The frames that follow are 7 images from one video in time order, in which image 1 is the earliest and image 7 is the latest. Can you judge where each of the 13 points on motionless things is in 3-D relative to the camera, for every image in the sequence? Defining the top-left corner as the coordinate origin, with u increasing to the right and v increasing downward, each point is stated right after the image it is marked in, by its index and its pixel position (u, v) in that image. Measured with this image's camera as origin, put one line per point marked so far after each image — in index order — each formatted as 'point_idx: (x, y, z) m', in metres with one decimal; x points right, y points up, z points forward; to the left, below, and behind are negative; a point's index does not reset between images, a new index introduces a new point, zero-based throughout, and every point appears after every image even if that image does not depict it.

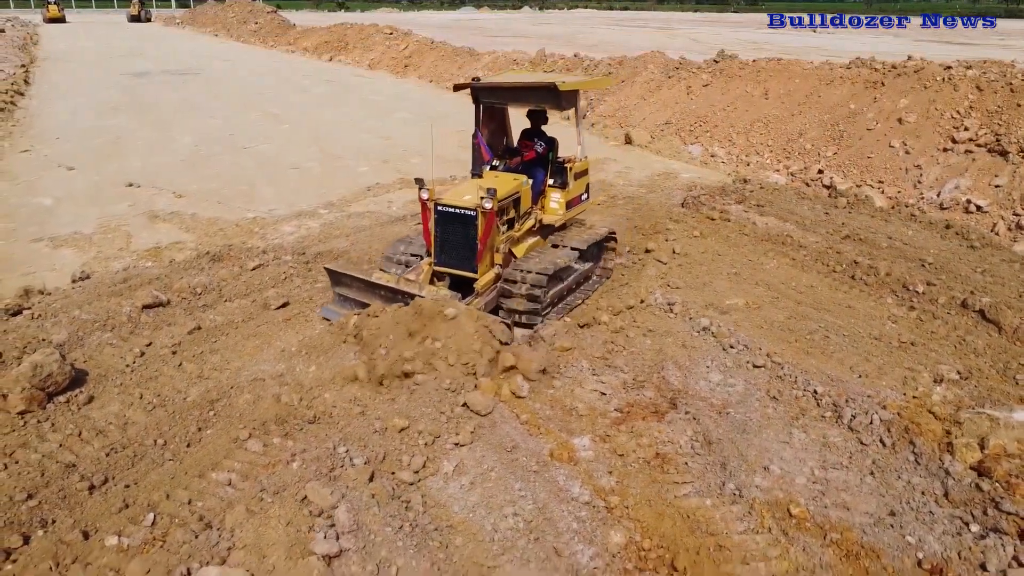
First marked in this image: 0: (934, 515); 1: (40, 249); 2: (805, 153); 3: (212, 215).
0: (+2.0, -1.1, +3.8) m
1: (-5.0, +0.4, +8.3) m
2: (+4.4, +2.0, +11.8) m
3: (-3.6, +0.9, +9.5) m
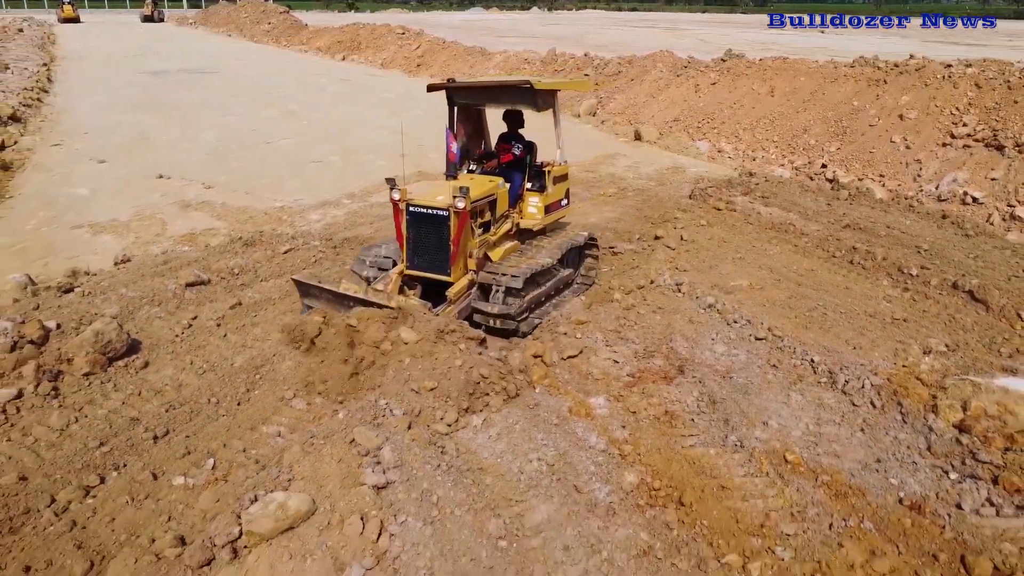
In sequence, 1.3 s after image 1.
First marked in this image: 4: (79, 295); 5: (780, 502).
0: (+2.2, -0.9, +4.2) m
1: (-4.8, +0.6, +8.8) m
2: (+4.6, +2.2, +12.2) m
3: (-3.4, +1.0, +9.9) m
4: (-3.7, -0.1, +6.7) m
5: (+1.3, -1.0, +3.8) m
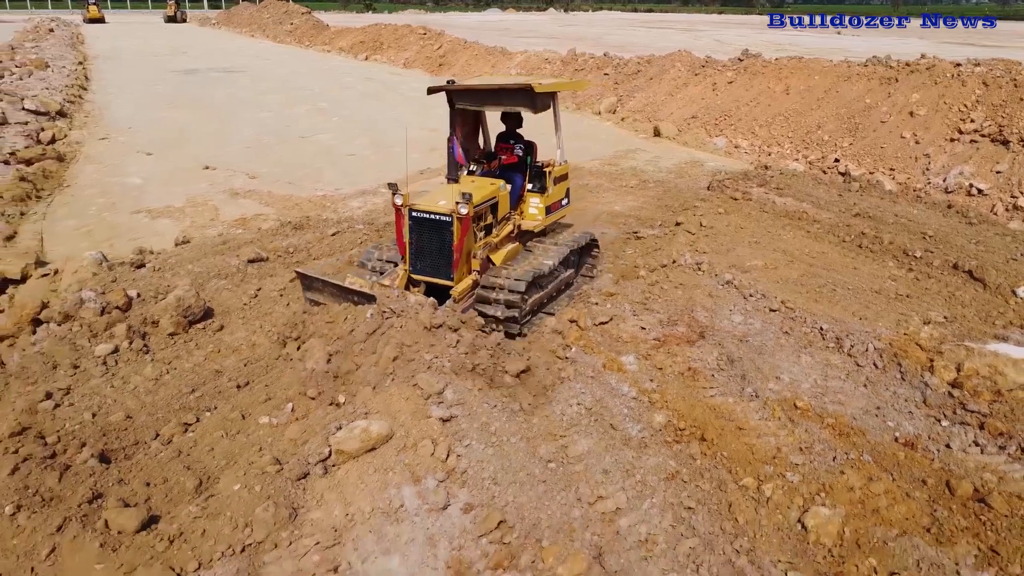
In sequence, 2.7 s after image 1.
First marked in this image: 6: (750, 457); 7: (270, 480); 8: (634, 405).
0: (+2.4, -0.8, +4.8) m
1: (-4.5, +0.8, +9.5) m
2: (+5.0, +2.3, +12.7) m
3: (-3.0, +1.3, +10.6) m
4: (-3.4, +0.2, +7.4) m
5: (+1.6, -0.8, +4.4) m
6: (+1.3, -0.9, +4.3) m
7: (-1.2, -1.0, +4.0) m
8: (+0.7, -0.7, +4.7) m
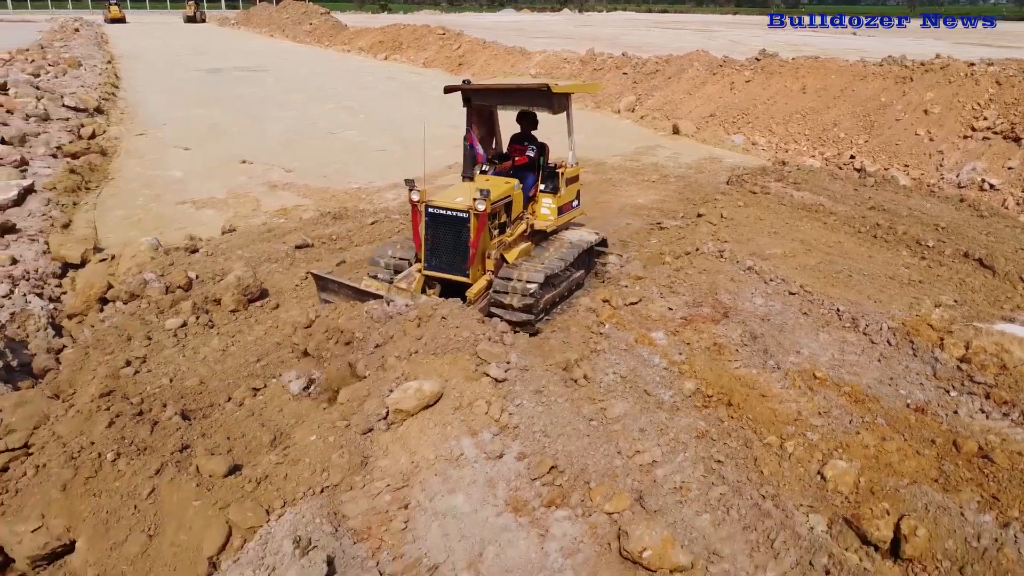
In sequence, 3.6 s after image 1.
0: (+2.7, -0.6, +5.2) m
1: (-4.1, +1.0, +10.0) m
2: (+5.4, +2.4, +13.0) m
3: (-2.7, +1.4, +11.0) m
4: (-3.1, +0.3, +7.9) m
5: (+1.8, -0.7, +4.8) m
6: (+1.5, -0.8, +4.7) m
7: (-1.0, -0.8, +4.4) m
8: (+1.0, -0.6, +5.2) m
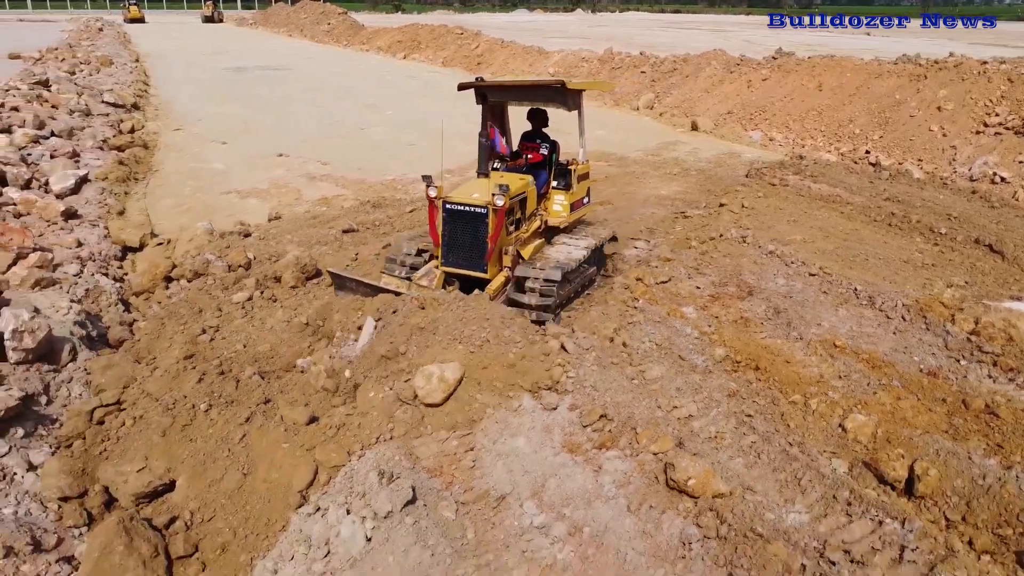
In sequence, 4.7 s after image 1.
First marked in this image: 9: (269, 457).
0: (+3.0, -0.5, +5.6) m
1: (-3.7, +1.2, +10.5) m
2: (+5.8, +2.6, +13.4) m
3: (-2.3, +1.6, +11.6) m
4: (-2.7, +0.5, +8.4) m
5: (+2.1, -0.5, +5.3) m
6: (+1.9, -0.6, +5.1) m
7: (-0.7, -0.6, +4.9) m
8: (+1.3, -0.4, +5.6) m
9: (-1.4, -1.0, +4.5) m
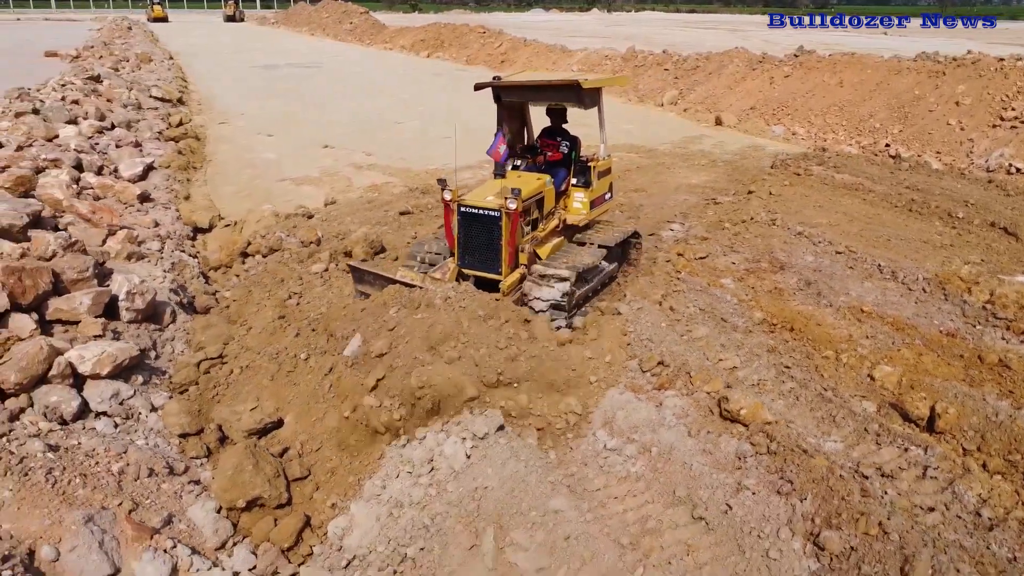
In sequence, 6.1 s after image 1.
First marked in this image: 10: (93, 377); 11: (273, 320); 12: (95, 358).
0: (+3.5, -0.2, +6.2) m
1: (-3.2, +1.5, +11.2) m
2: (+6.4, +2.8, +14.0) m
3: (-1.7, +1.9, +12.2) m
4: (-2.2, +0.8, +9.1) m
5: (+2.6, -0.3, +5.8) m
6: (+2.3, -0.4, +5.7) m
7: (-0.2, -0.4, +5.5) m
8: (+1.8, -0.2, +6.2) m
9: (-0.9, -0.7, +5.1) m
10: (-2.8, -0.6, +5.3) m
11: (-1.9, -0.2, +6.3) m
12: (-2.8, -0.5, +5.3) m
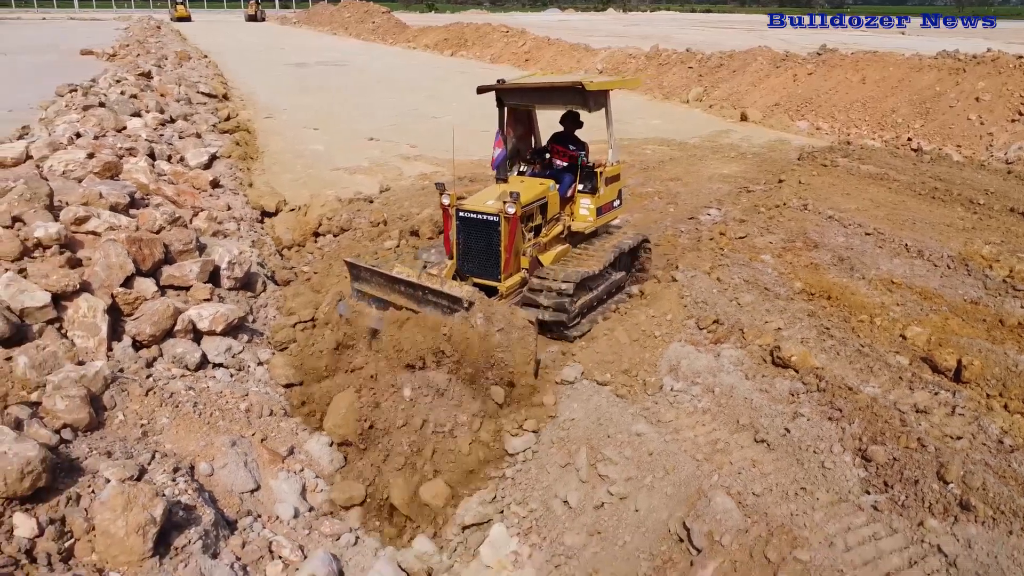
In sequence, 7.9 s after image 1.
0: (+4.0, 0.0, +6.8) m
1: (-2.6, +1.7, +11.9) m
2: (+7.1, +3.0, +14.5) m
3: (-1.1, +2.1, +12.9) m
4: (-1.6, +1.0, +9.7) m
5: (+3.1, -0.1, +6.5) m
6: (+2.8, -0.1, +6.3) m
7: (+0.3, -0.1, +6.2) m
8: (+2.3, +0.1, +6.9) m
9: (-0.4, -0.5, +5.8) m
10: (-2.3, -0.3, +6.0) m
11: (-1.4, 0.0, +7.0) m
12: (-2.3, -0.2, +6.0) m
